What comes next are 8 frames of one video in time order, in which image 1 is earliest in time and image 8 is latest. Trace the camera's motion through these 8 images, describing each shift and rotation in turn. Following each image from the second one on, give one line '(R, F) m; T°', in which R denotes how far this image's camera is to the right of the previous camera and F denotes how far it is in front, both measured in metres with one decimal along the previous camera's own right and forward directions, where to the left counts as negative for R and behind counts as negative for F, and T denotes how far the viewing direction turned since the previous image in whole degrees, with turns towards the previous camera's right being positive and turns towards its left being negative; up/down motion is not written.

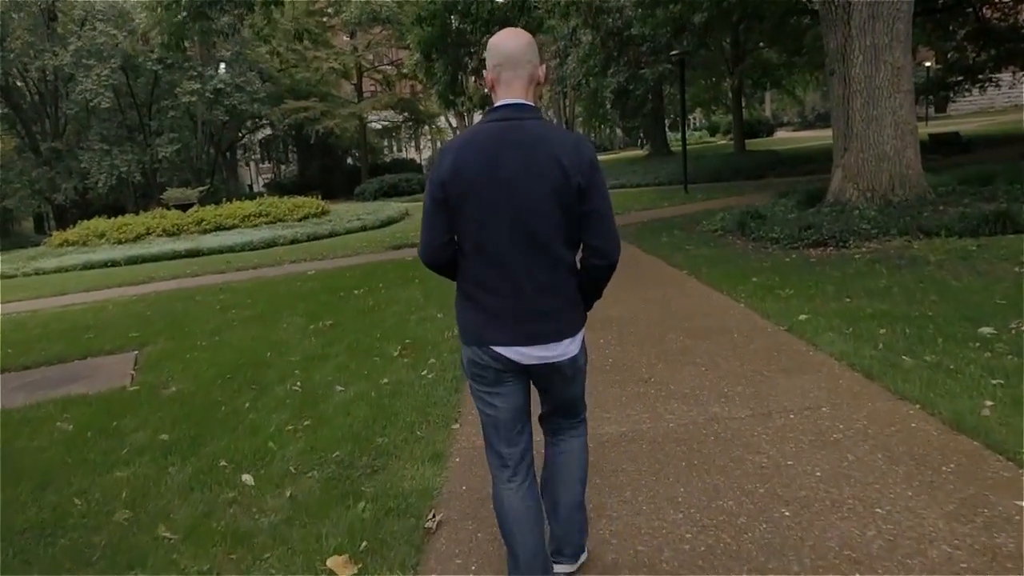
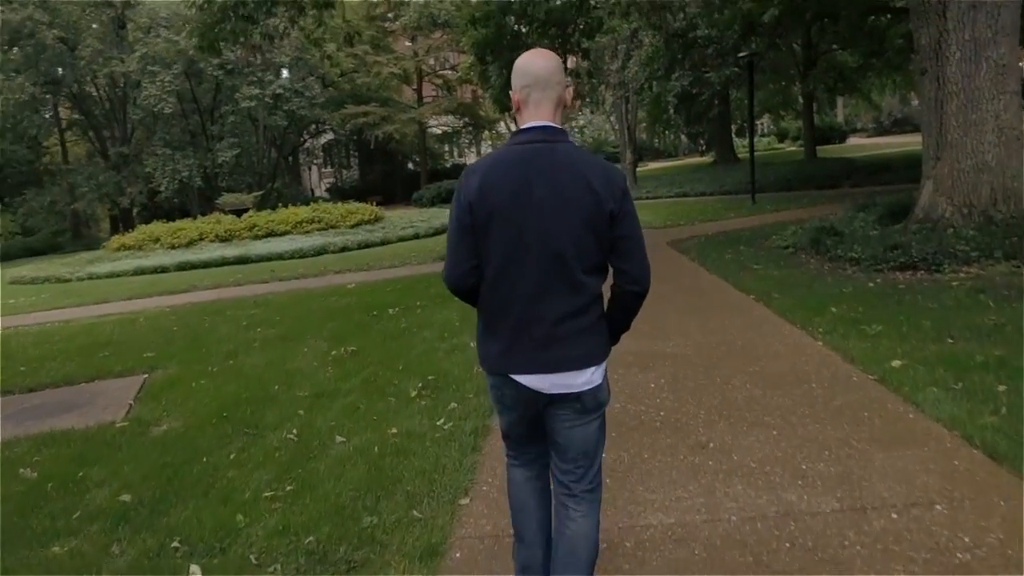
(+0.2, +0.9) m; -4°
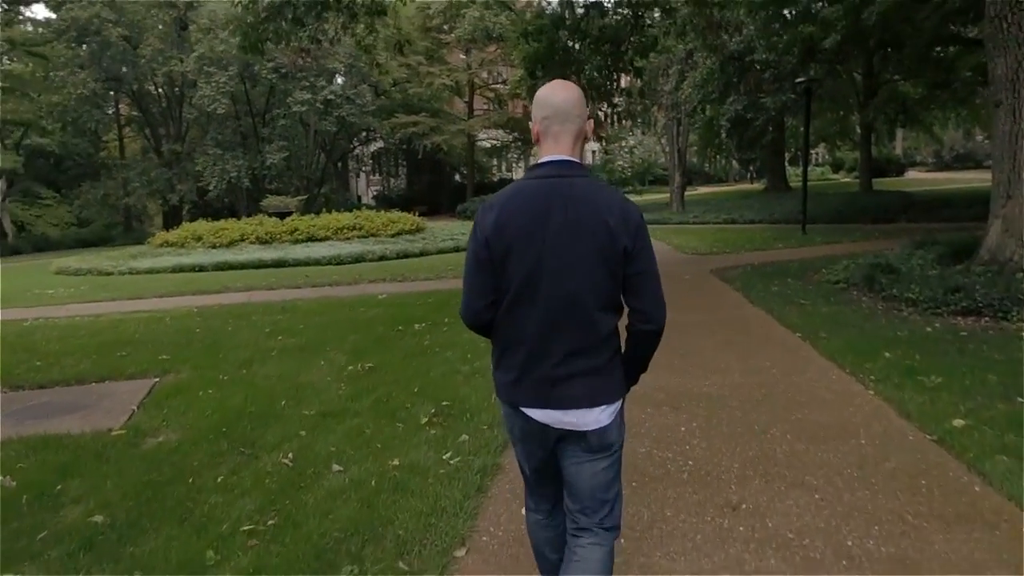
(+0.1, +0.4) m; -3°
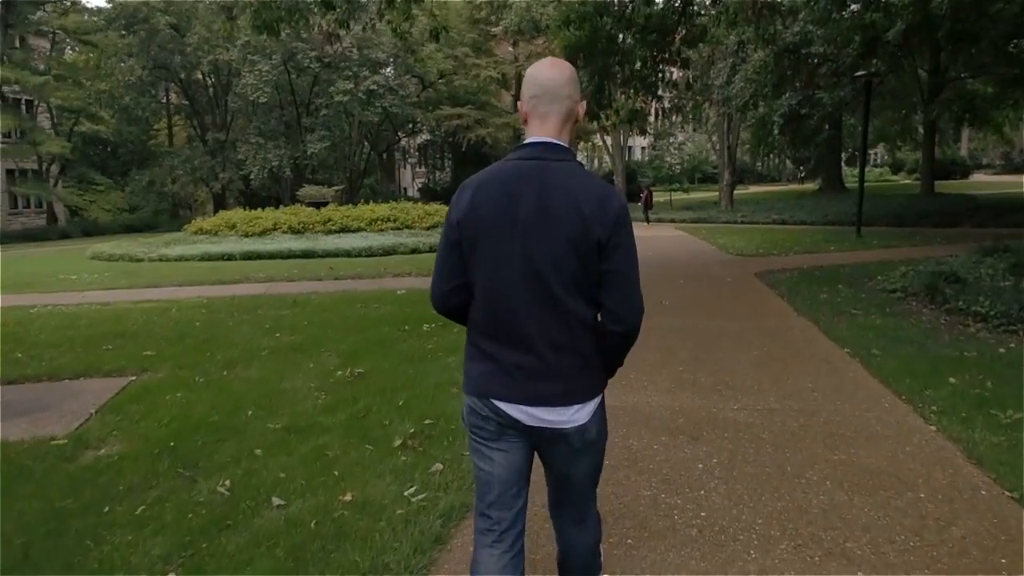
(+0.3, +0.8) m; -3°
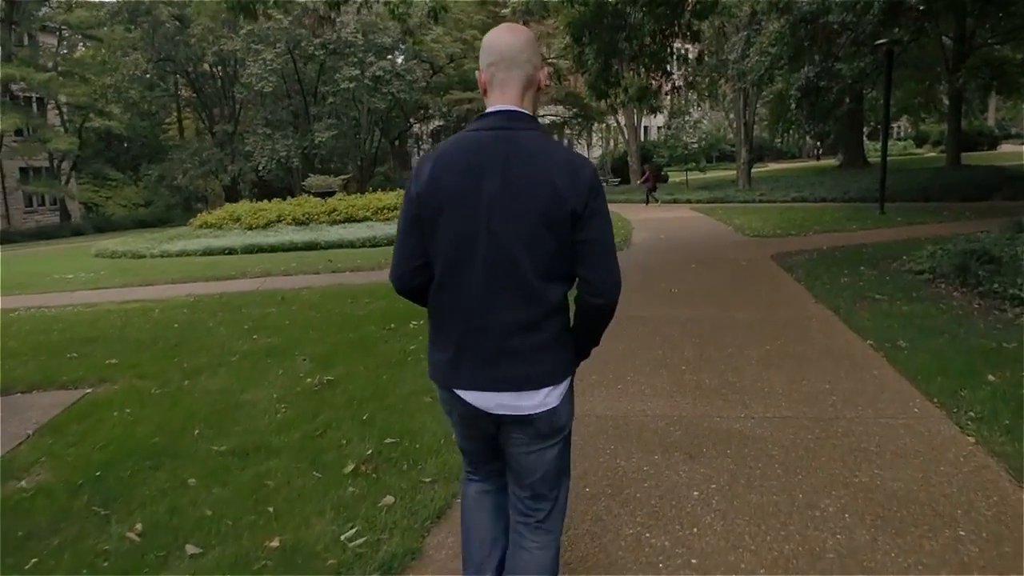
(+0.3, +0.6) m; -2°
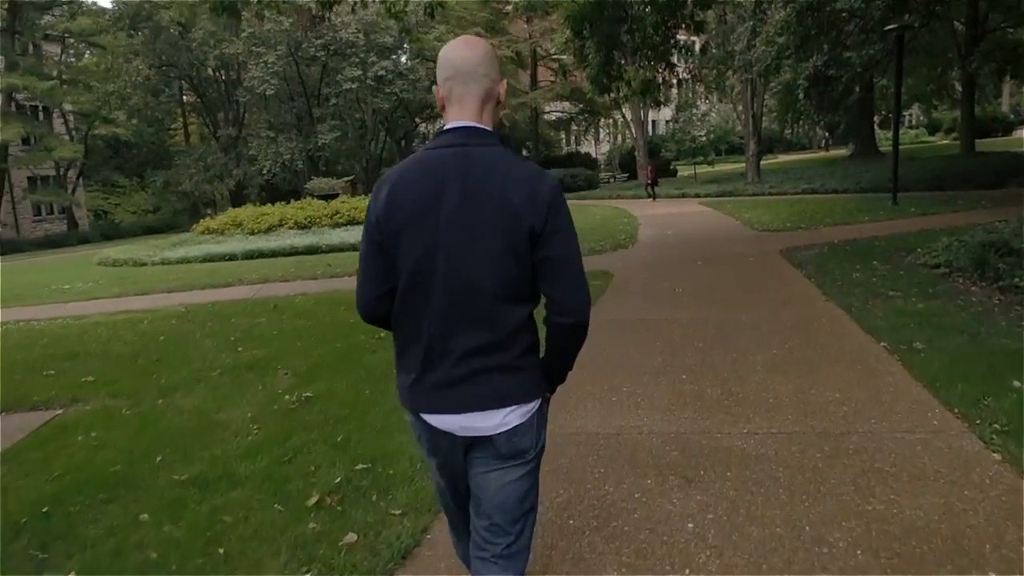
(+0.2, +0.3) m; -1°
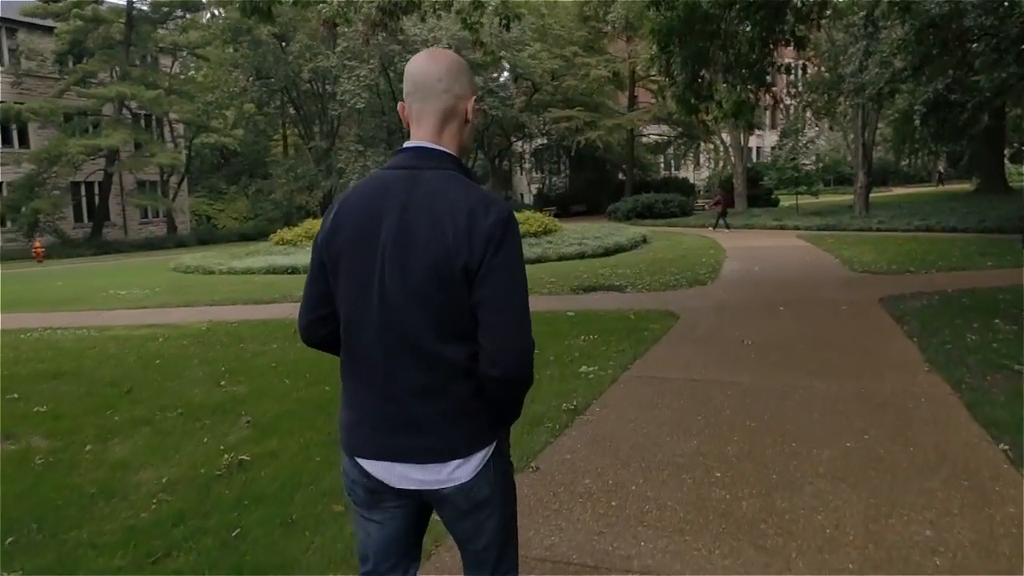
(+0.6, +1.2) m; -7°
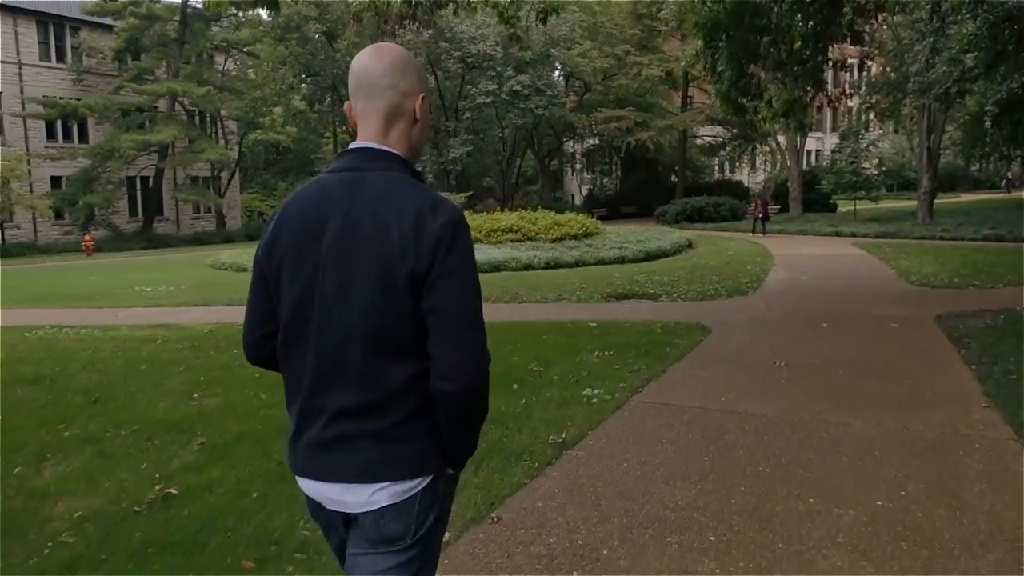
(+0.4, +0.6) m; -4°
